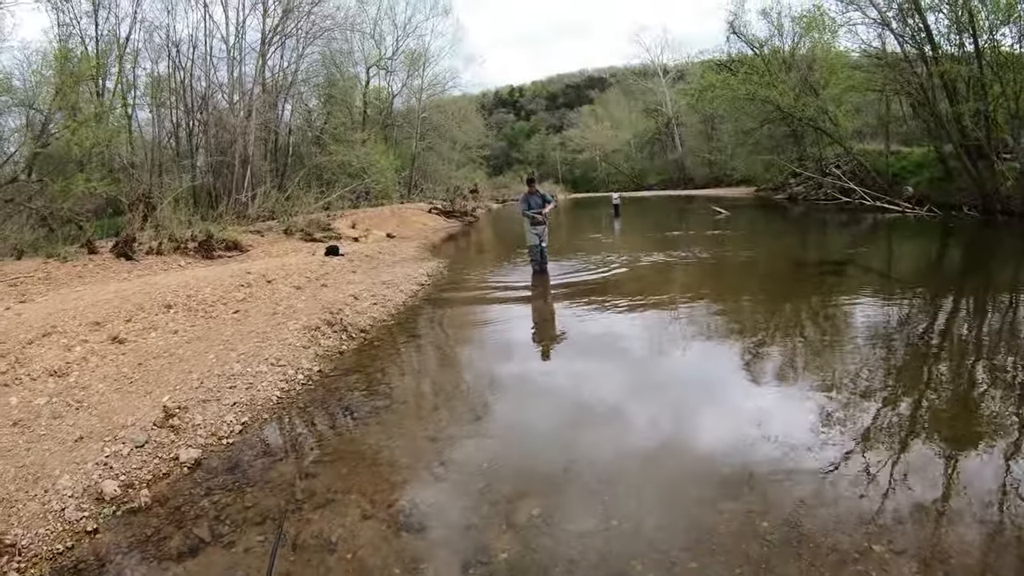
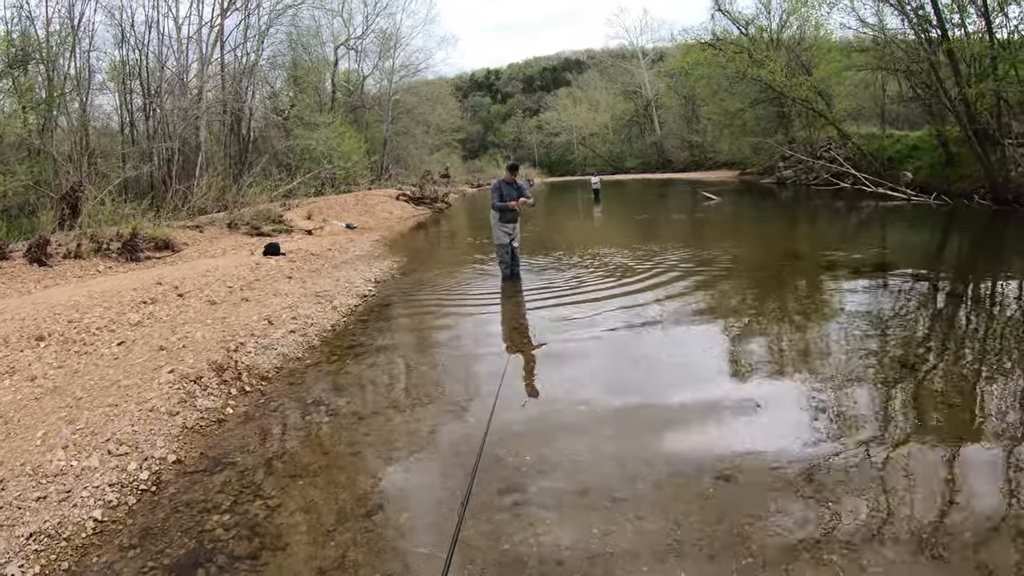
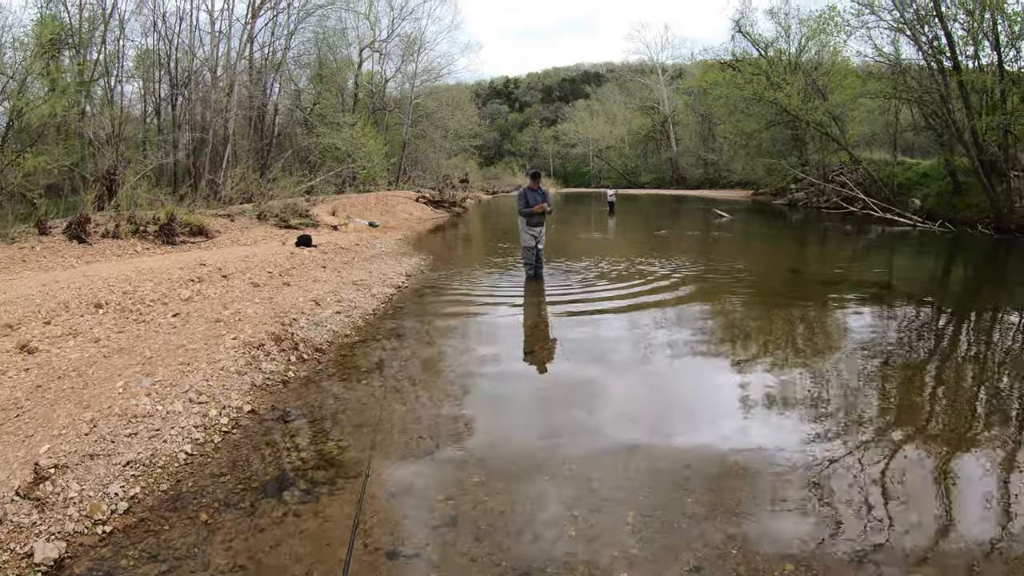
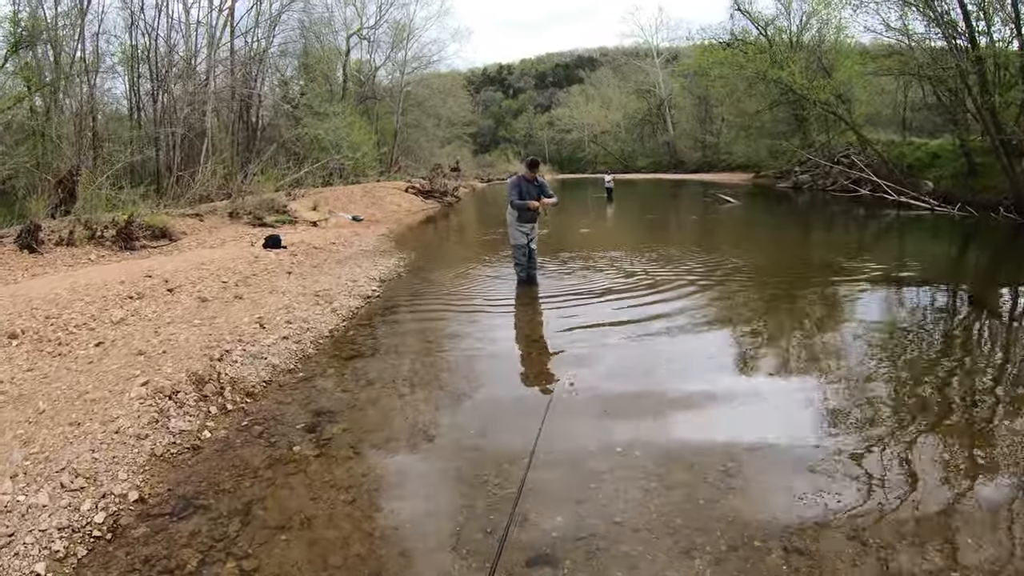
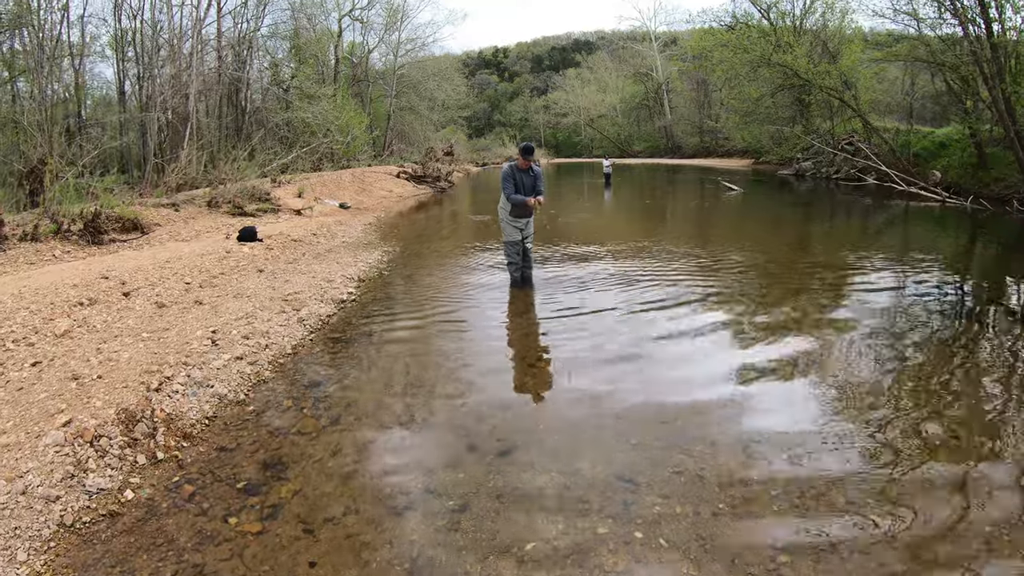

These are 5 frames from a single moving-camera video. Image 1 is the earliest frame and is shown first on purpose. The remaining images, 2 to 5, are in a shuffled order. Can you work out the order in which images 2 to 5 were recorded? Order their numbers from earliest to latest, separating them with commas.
3, 2, 4, 5
